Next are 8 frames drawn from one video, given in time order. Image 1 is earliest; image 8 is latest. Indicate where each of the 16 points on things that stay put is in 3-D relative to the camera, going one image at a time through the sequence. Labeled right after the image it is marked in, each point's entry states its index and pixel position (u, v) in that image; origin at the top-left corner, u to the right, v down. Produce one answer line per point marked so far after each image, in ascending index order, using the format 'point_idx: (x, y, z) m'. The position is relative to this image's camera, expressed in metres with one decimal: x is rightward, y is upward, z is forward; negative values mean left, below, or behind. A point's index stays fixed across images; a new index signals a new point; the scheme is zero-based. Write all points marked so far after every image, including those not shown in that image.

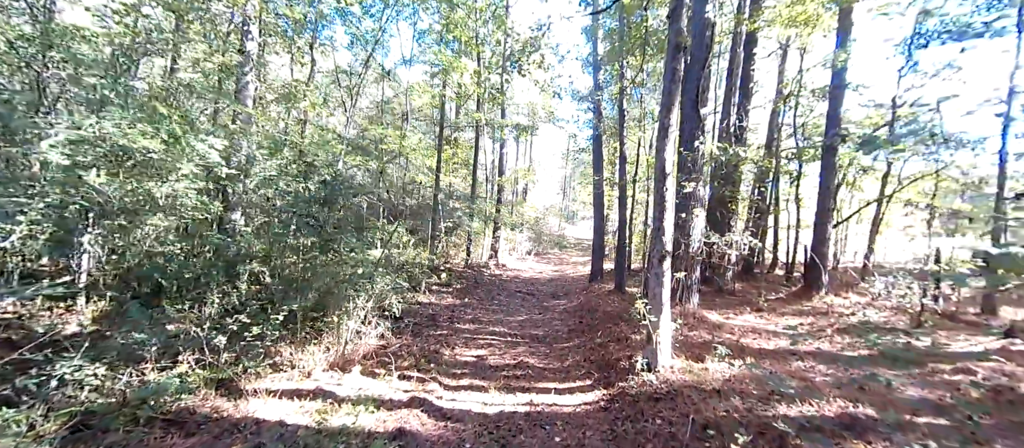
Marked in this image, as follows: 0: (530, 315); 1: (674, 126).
0: (+0.4, -2.2, +10.3) m
1: (+2.0, +1.2, +5.5) m
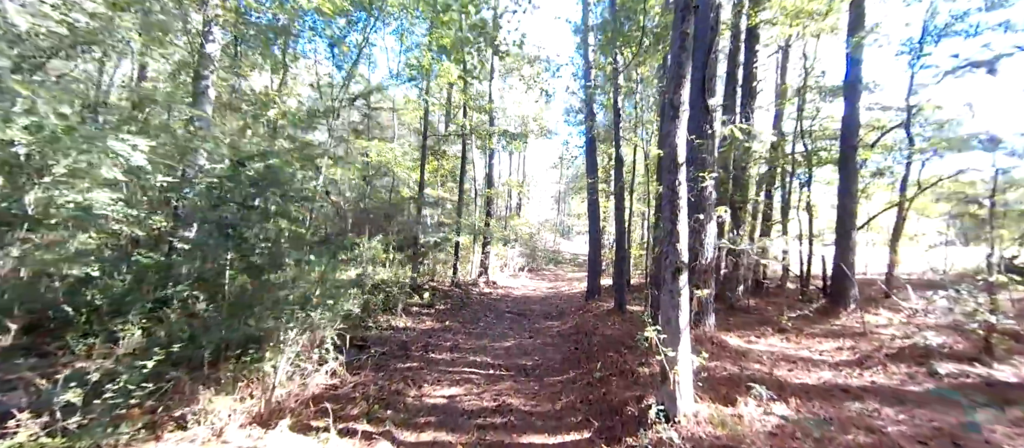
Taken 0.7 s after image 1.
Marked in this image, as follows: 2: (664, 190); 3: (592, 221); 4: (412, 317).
0: (+0.1, -2.4, +9.0) m
1: (+1.7, +1.2, +4.4) m
2: (+1.5, +0.4, +4.4) m
3: (+2.2, +0.1, +11.9) m
4: (-2.6, -2.4, +11.4) m
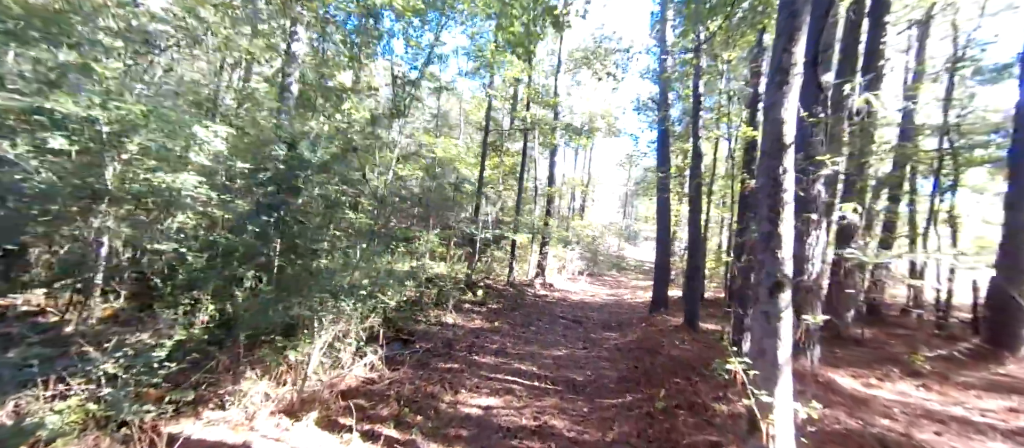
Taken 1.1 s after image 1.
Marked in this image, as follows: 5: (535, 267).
0: (+1.1, -2.4, +8.2) m
1: (+2.2, +1.2, +3.4) m
2: (+2.0, +0.3, +3.4) m
3: (+3.7, 0.0, +10.8) m
4: (-1.3, -2.3, +11.0) m
5: (+1.0, -2.0, +19.5) m
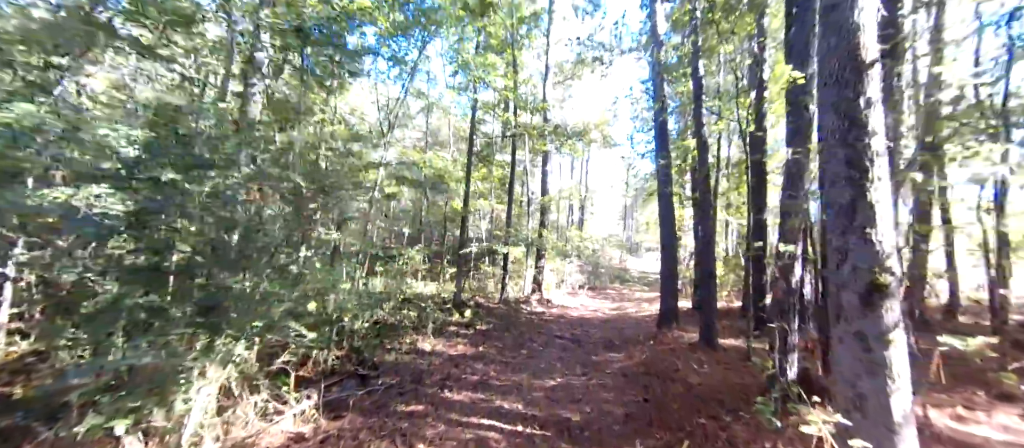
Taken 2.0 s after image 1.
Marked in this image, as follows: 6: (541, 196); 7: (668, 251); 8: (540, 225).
0: (+0.9, -2.4, +6.9) m
1: (+1.8, +1.3, +2.2) m
2: (+1.6, +0.5, +2.2) m
3: (+3.4, -0.1, +9.5) m
4: (-1.5, -2.5, +9.6) m
5: (+0.8, -2.5, +18.2) m
6: (+1.2, +1.2, +18.1) m
7: (+3.4, -0.6, +9.4) m
8: (+1.1, 0.0, +18.2) m
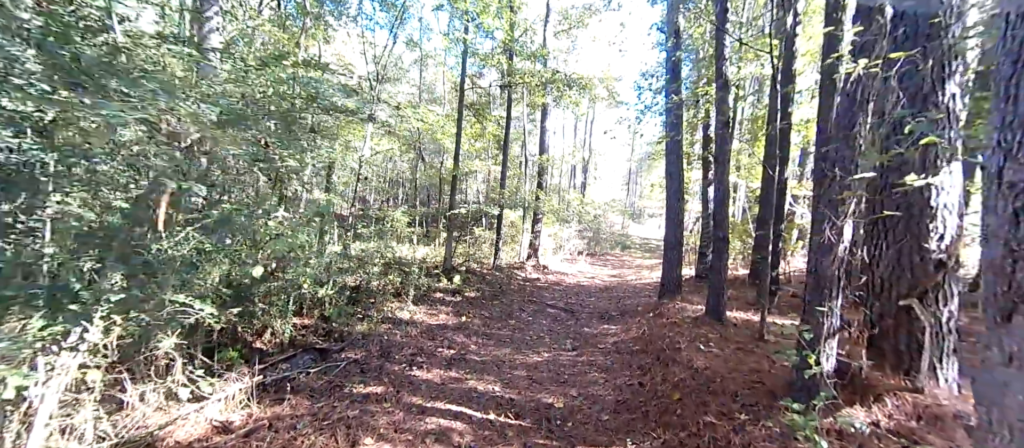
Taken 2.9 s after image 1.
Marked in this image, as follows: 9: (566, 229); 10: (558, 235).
0: (+0.6, -1.8, +6.1) m
1: (+1.6, +1.6, +1.2) m
2: (+1.3, +0.7, +1.3) m
3: (+3.1, +0.7, +8.6) m
4: (-1.7, -1.7, +8.9) m
5: (+0.6, -1.0, +17.5) m
6: (+1.1, +2.7, +17.1) m
7: (+3.2, +0.2, +8.5) m
8: (+1.0, +1.5, +17.2) m
9: (+2.5, -0.2, +20.0) m
10: (+2.1, -0.5, +19.6) m
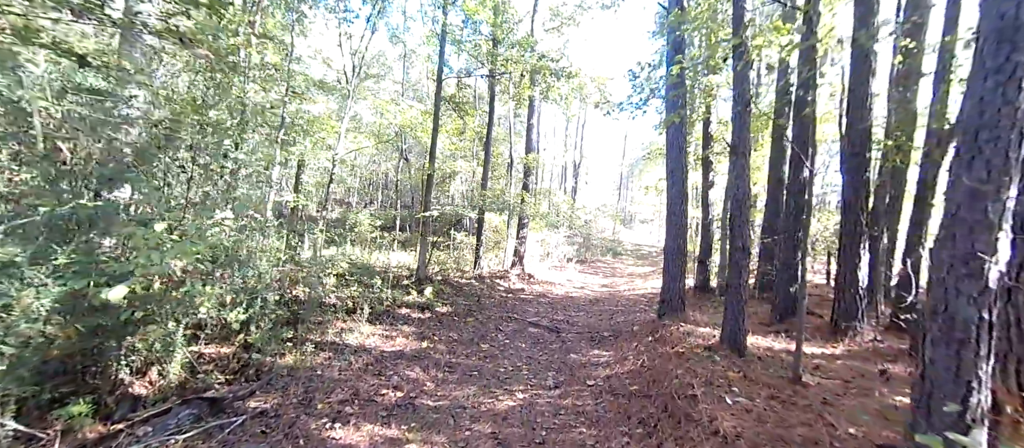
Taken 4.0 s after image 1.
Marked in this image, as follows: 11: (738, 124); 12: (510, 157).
0: (+0.2, -1.9, +4.8) m
1: (+1.3, +1.5, -0.1) m
2: (+1.1, +0.7, 0.0) m
3: (+2.7, +0.6, +7.3) m
4: (-2.2, -1.8, +7.5) m
5: (0.0, -1.2, +16.1) m
6: (+0.5, +2.5, +15.8) m
7: (+2.7, +0.1, +7.3) m
8: (+0.4, +1.3, +16.0) m
9: (+1.8, -0.4, +18.7) m
10: (+1.4, -0.7, +18.3) m
11: (+2.6, +1.1, +5.0) m
12: (-0.1, +2.6, +16.8) m
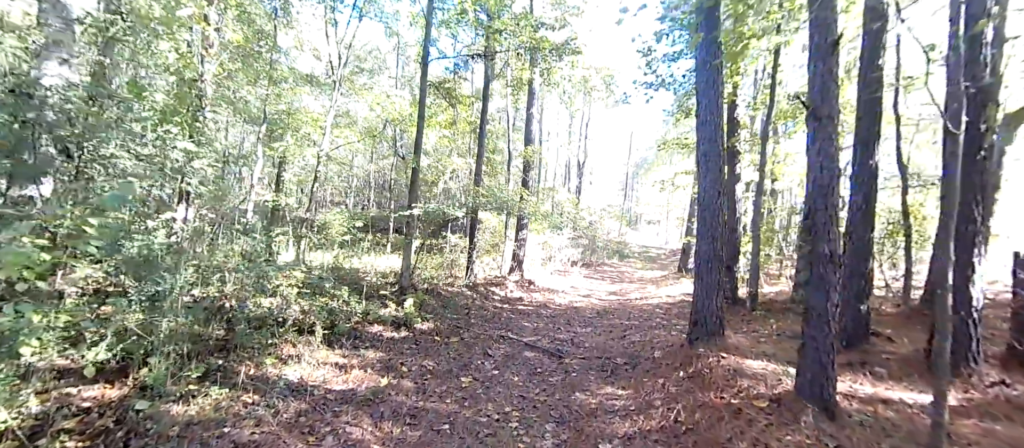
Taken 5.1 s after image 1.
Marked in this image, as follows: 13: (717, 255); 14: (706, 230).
0: (+0.1, -1.9, +3.3) m
1: (+1.1, +1.6, -1.6) m
2: (+0.8, +0.7, -1.5) m
3: (+2.6, +0.6, +5.8) m
4: (-2.3, -1.8, +6.0) m
5: (-0.1, -1.2, +14.6) m
6: (+0.4, +2.5, +14.3) m
7: (+2.6, +0.1, +5.7) m
8: (+0.4, +1.2, +14.4) m
9: (+1.8, -0.5, +17.2) m
10: (+1.4, -0.7, +16.8) m
11: (+2.4, +1.2, +3.5) m
12: (-0.1, +2.6, +15.3) m
13: (+2.7, -0.4, +5.6) m
14: (+2.5, -0.1, +5.8) m
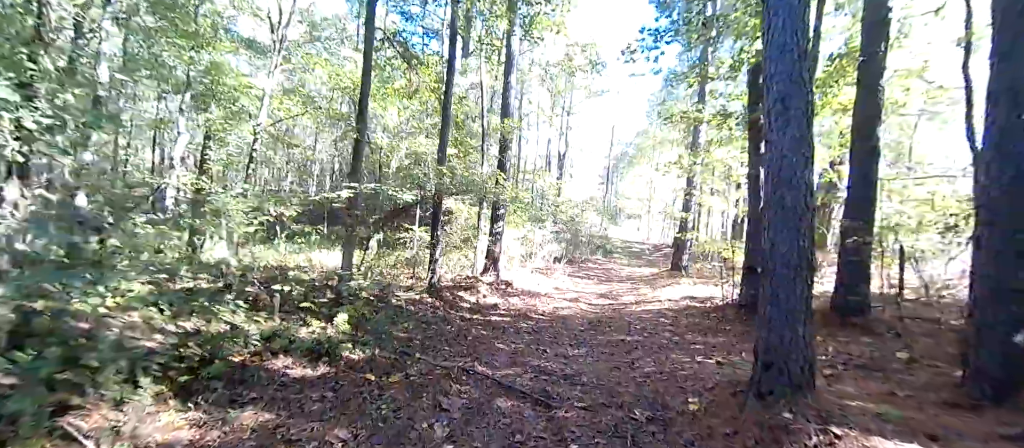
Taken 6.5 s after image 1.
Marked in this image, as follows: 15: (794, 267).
0: (-0.1, -1.8, +1.1) m
1: (+1.2, +1.6, -3.8) m
2: (+0.9, +0.8, -3.7) m
3: (+2.3, +0.8, +3.7) m
4: (-2.6, -1.6, +3.7) m
5: (-0.8, -0.9, +12.4) m
6: (-0.3, +2.7, +12.0) m
7: (+2.3, +0.2, +3.7) m
8: (-0.4, +1.5, +12.2) m
9: (+0.9, -0.2, +15.0) m
10: (+0.5, -0.4, +14.6) m
11: (+2.2, +1.3, +1.4) m
12: (-0.9, +2.8, +13.0) m
13: (+2.4, -0.2, +3.5) m
14: (+2.2, +0.1, +3.7) m
15: (+2.3, -0.4, +3.6) m
